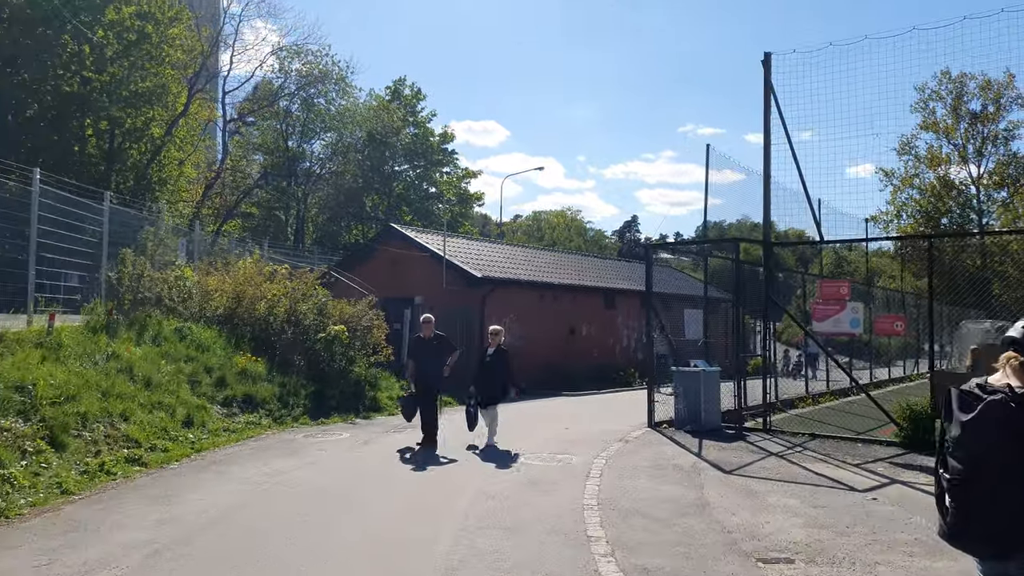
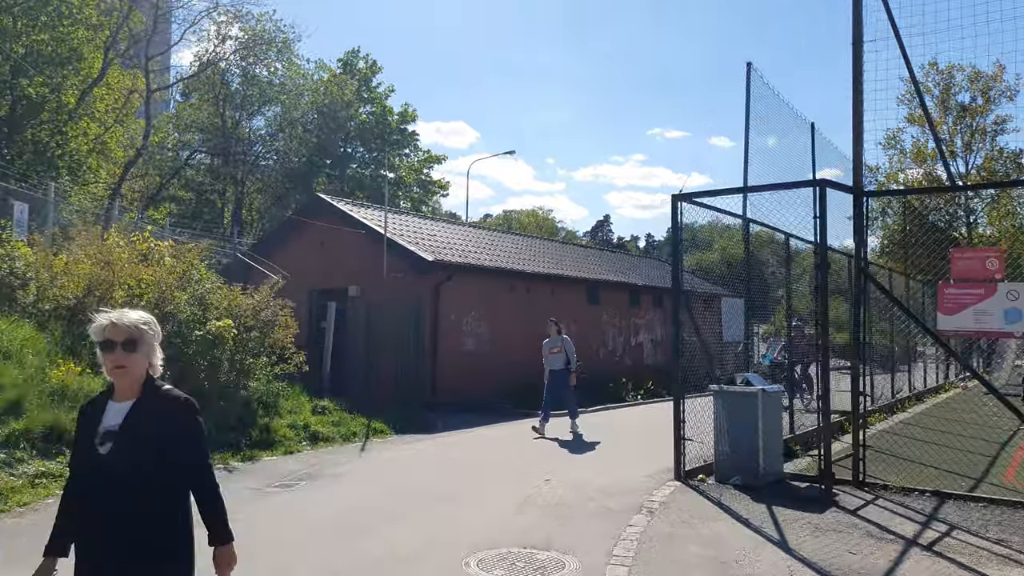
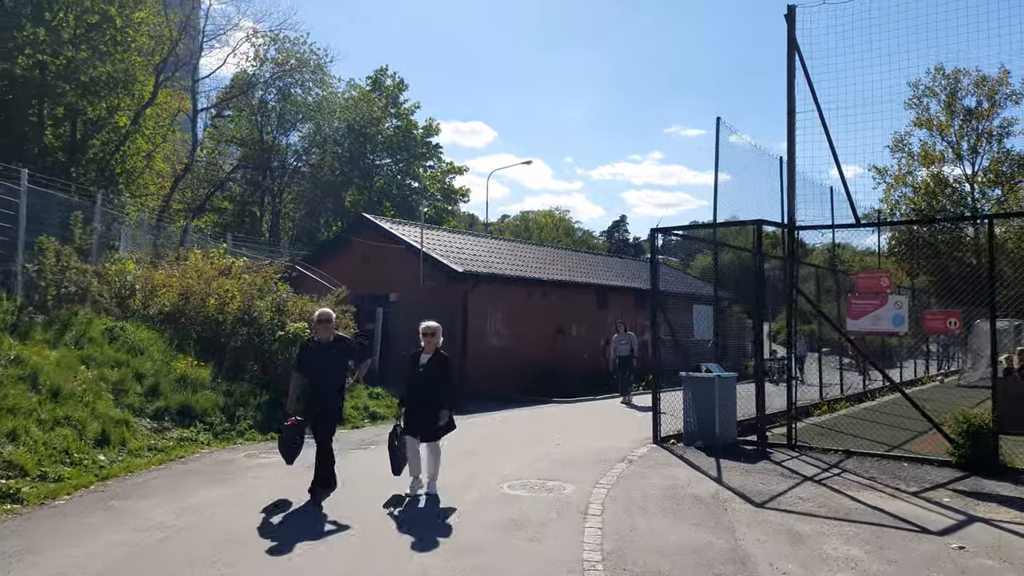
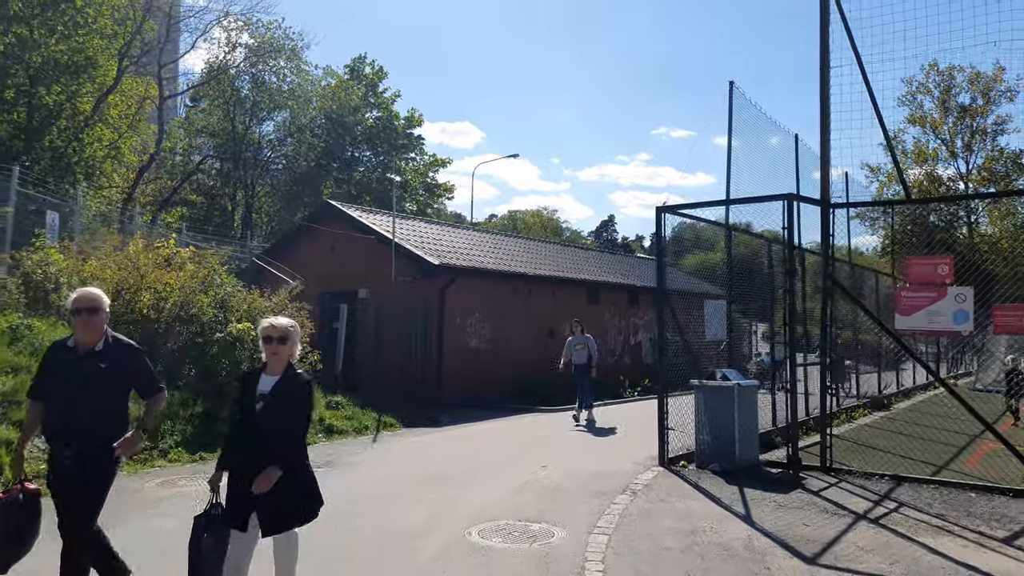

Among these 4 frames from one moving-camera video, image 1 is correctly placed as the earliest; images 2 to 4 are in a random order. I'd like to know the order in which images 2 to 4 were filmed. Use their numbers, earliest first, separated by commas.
3, 4, 2
